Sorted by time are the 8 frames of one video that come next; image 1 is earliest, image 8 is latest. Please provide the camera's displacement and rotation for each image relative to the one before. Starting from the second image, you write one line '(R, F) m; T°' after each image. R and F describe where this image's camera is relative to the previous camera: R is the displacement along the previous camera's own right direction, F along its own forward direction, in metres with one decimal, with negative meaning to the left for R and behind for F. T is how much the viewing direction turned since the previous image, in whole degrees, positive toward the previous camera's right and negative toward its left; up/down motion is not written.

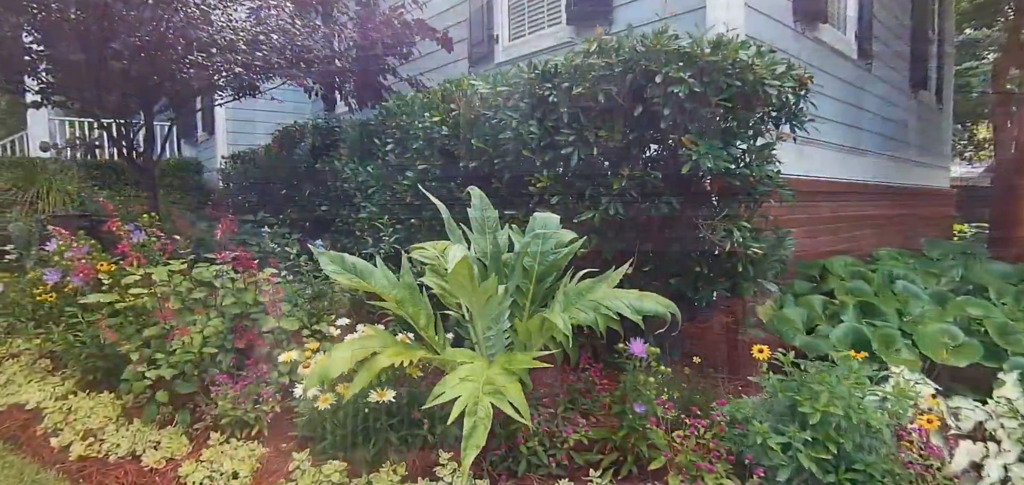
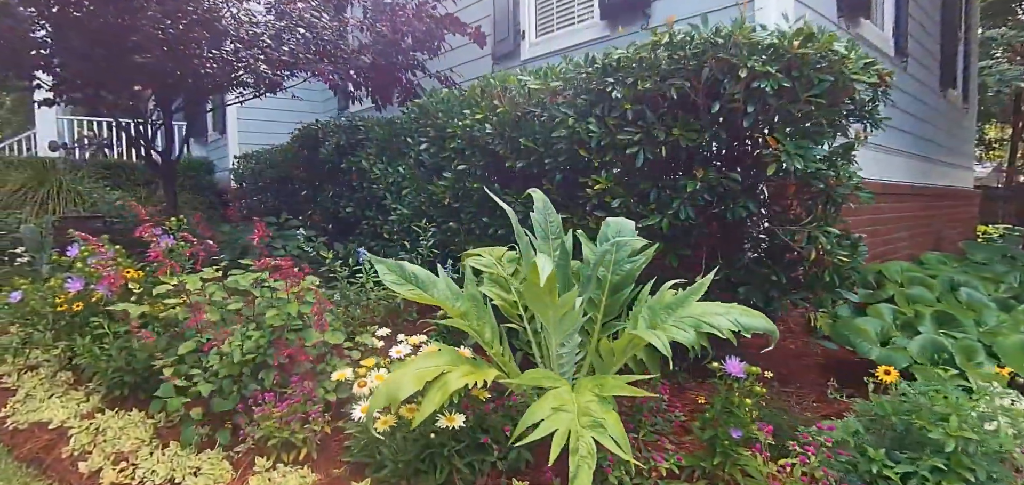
(-0.3, +0.2) m; 0°
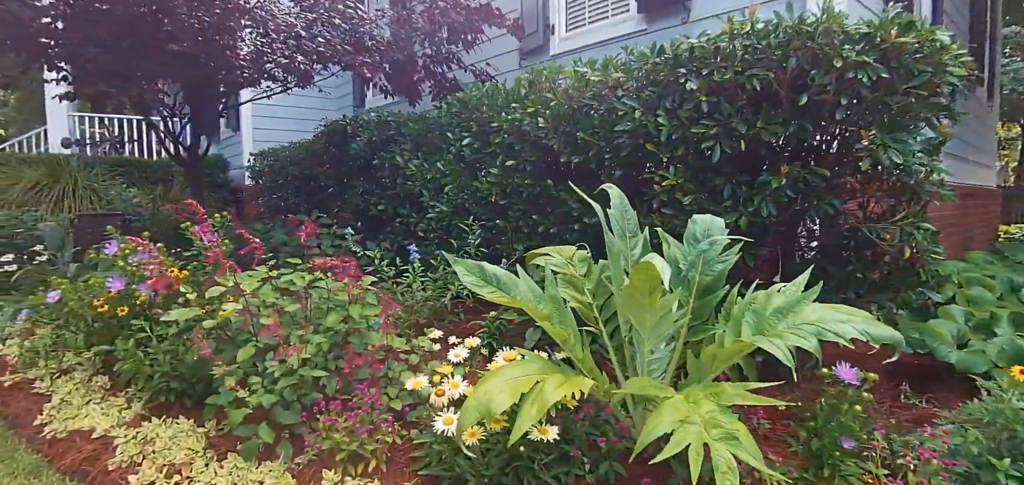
(-0.3, +0.2) m; 0°
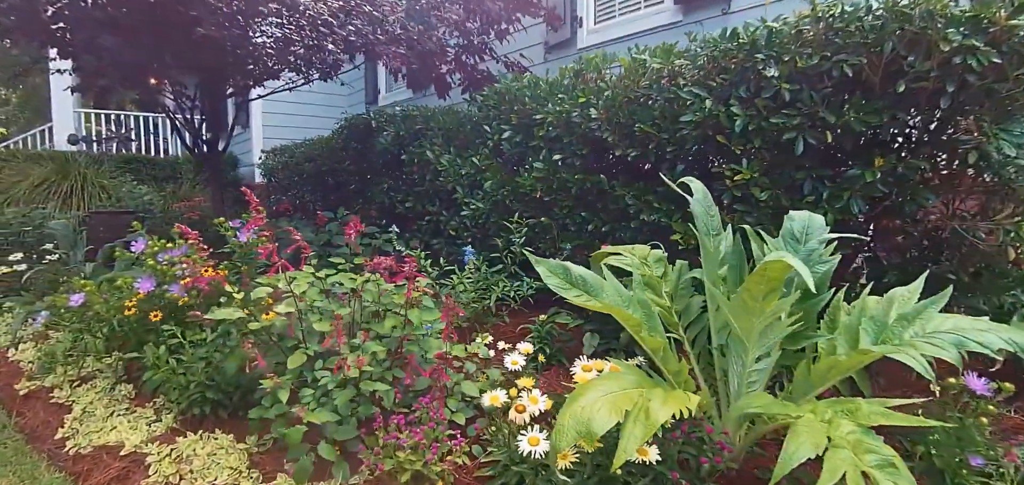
(-0.3, +0.2) m; 0°
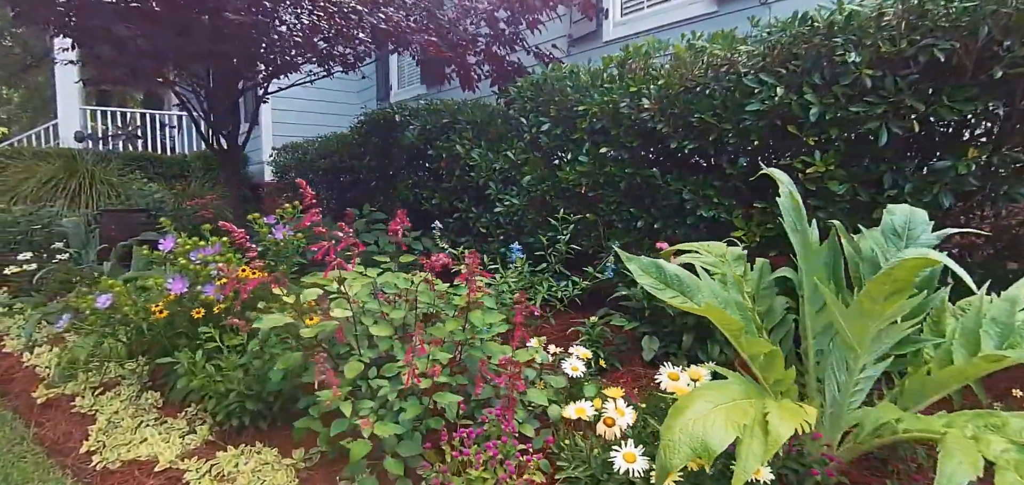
(-0.3, +0.2) m; 0°
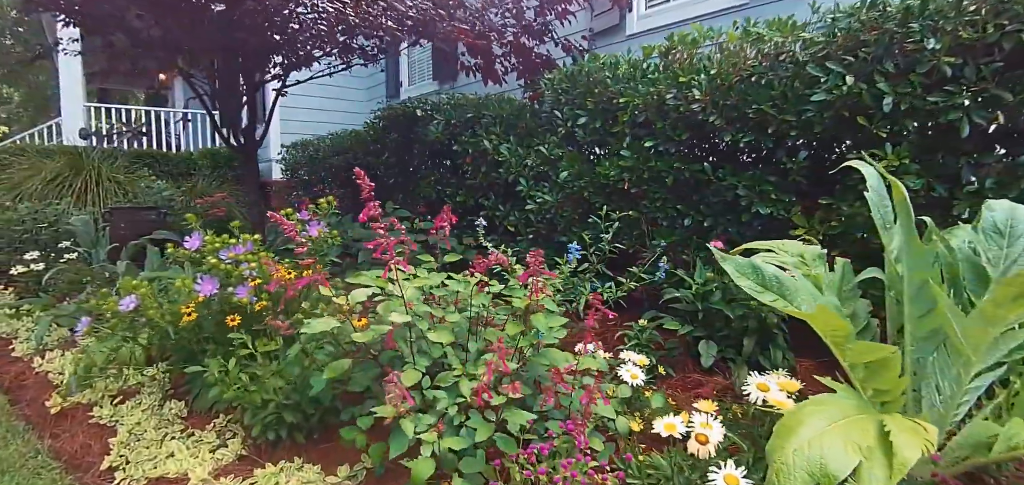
(-0.2, +0.2) m; 0°
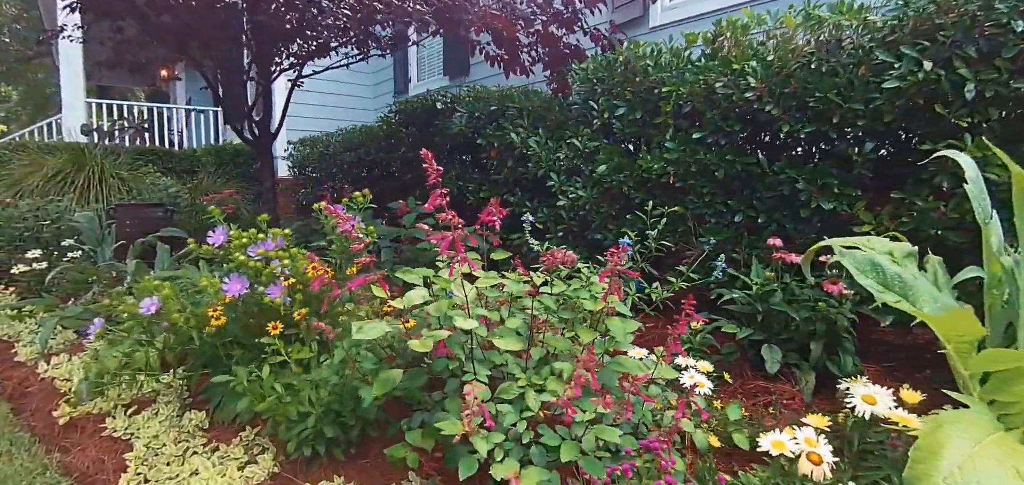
(-0.2, +0.2) m; 0°
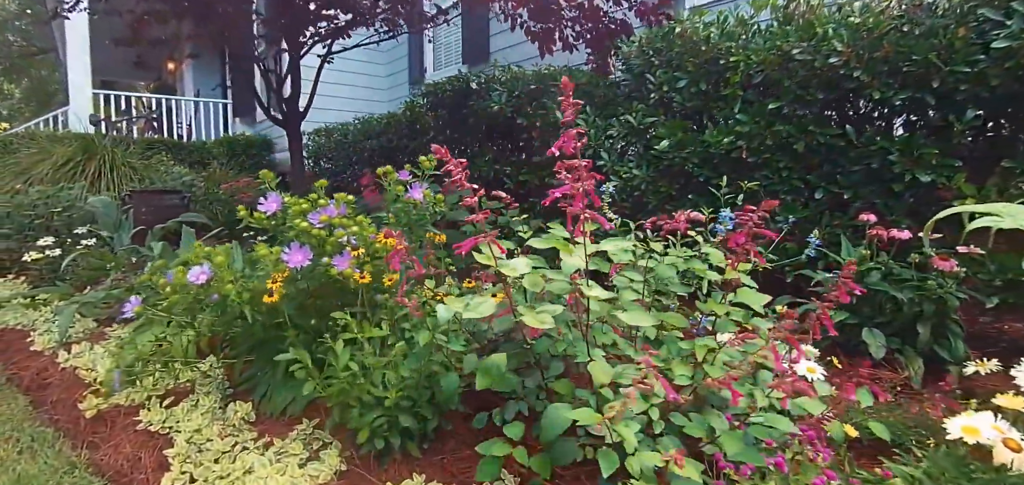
(-0.3, +0.2) m; 0°
